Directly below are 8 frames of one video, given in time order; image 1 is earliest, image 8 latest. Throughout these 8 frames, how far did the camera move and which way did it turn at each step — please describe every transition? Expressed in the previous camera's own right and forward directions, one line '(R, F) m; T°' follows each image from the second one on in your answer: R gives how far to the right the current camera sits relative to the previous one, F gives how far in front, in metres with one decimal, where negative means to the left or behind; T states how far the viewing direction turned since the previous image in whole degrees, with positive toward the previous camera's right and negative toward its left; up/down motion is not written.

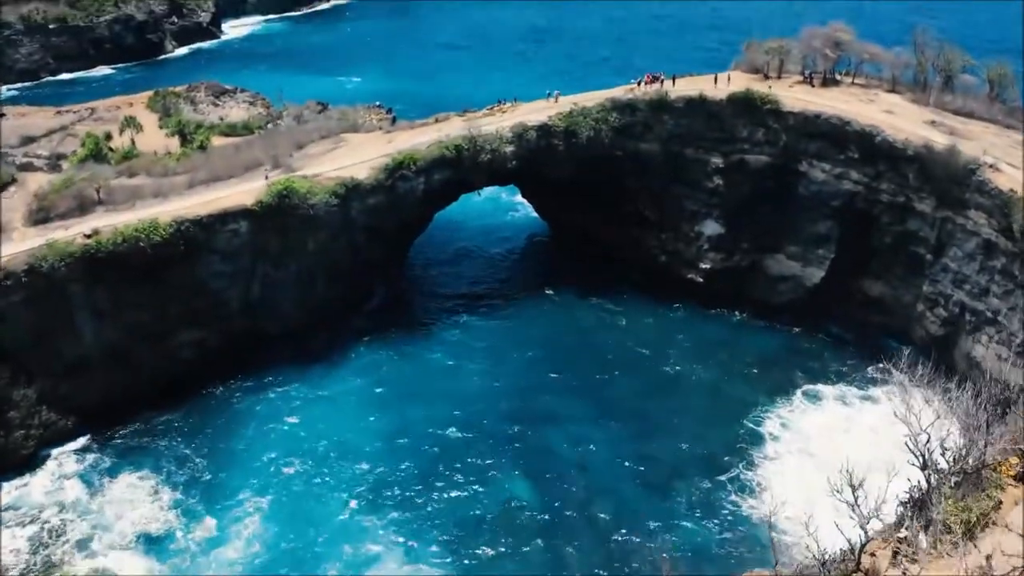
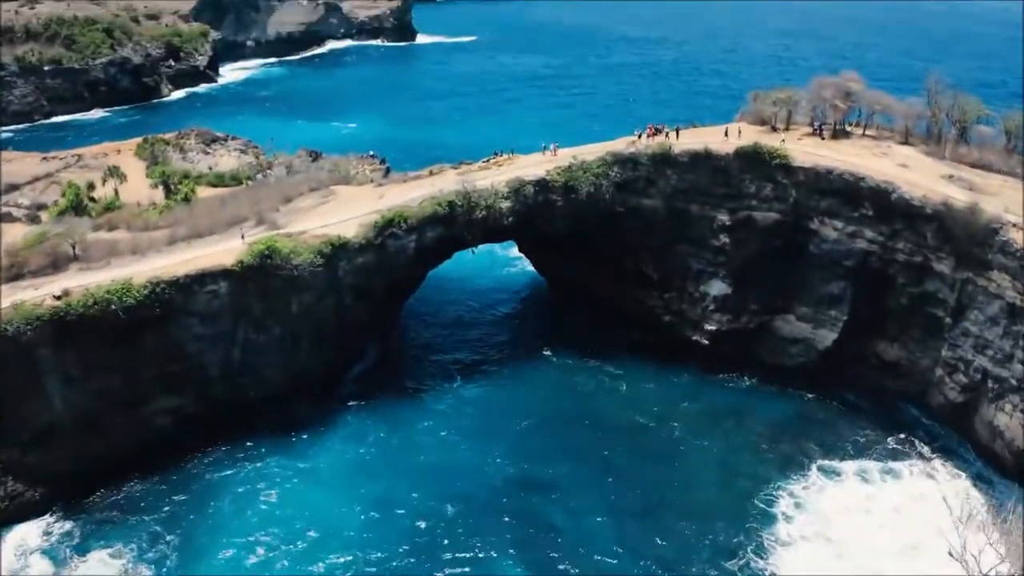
(+0.1, +1.8) m; 0°
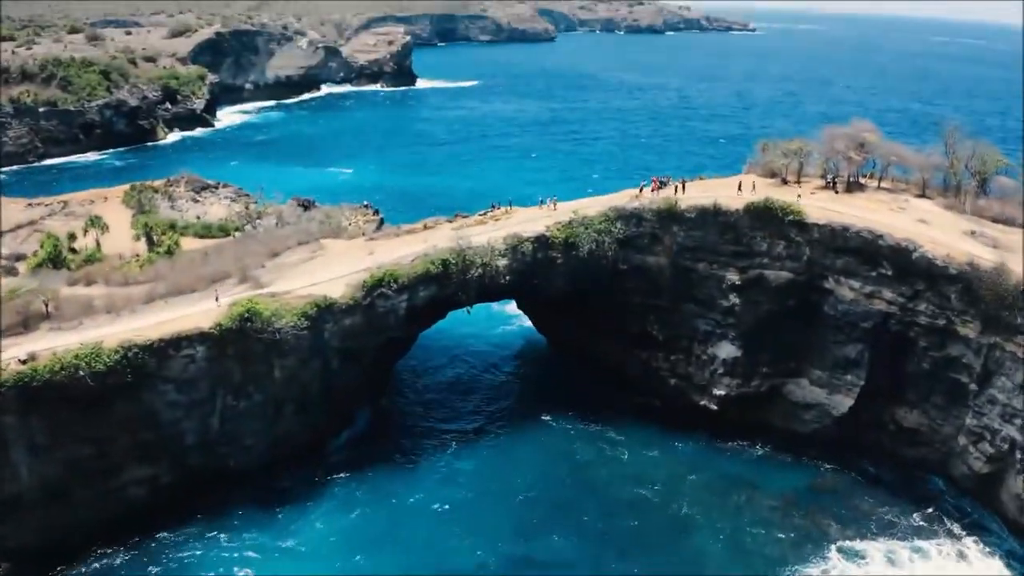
(+0.1, +1.9) m; 0°
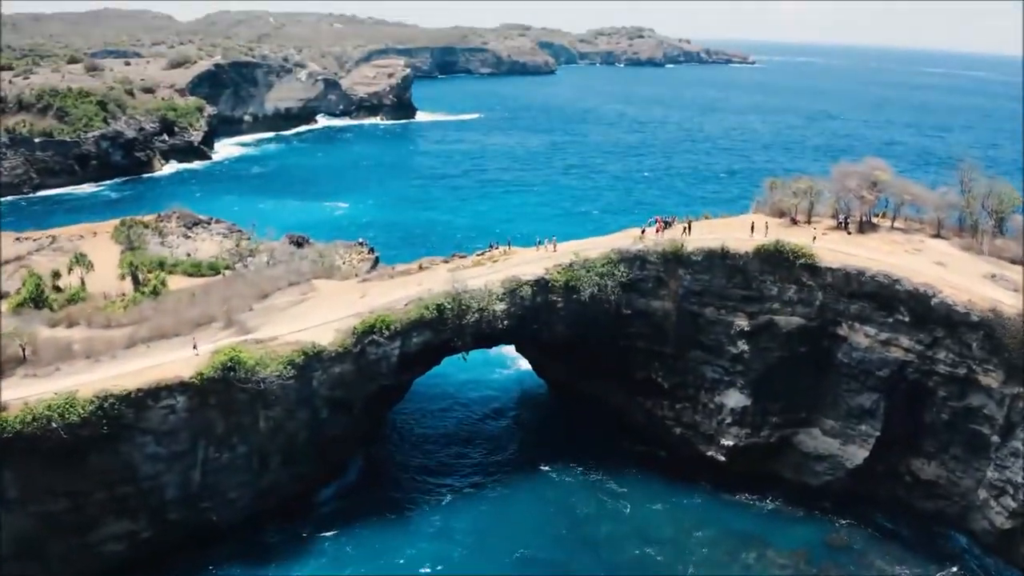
(+0.1, +1.4) m; 0°
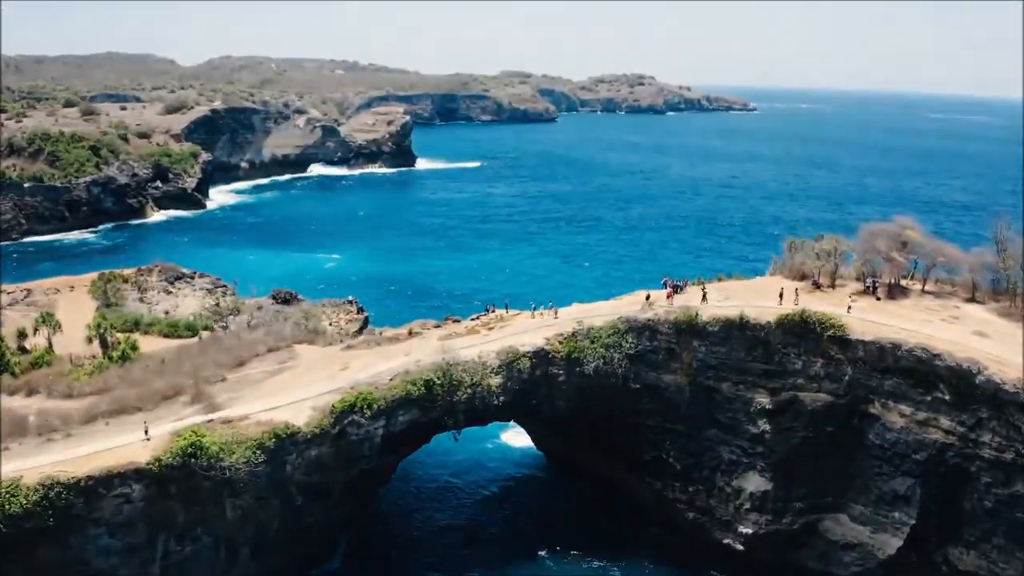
(+0.1, +2.8) m; 0°
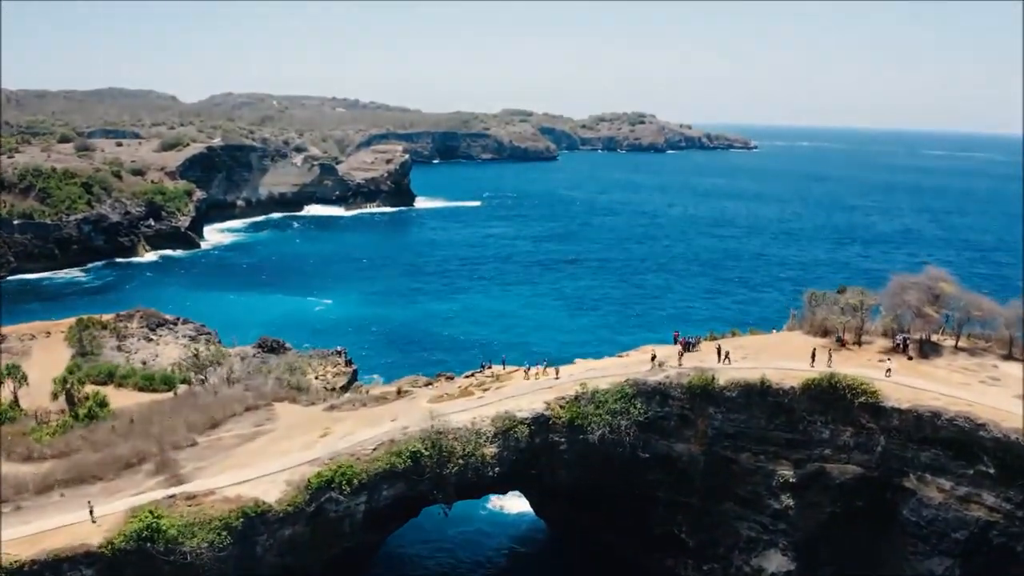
(+0.1, +2.5) m; 0°
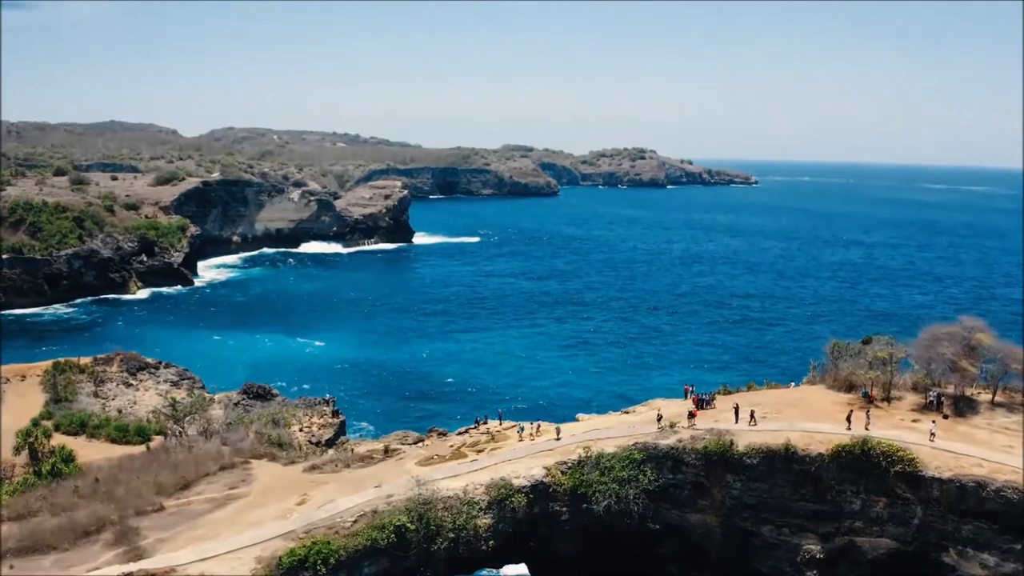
(+0.1, +2.3) m; 0°
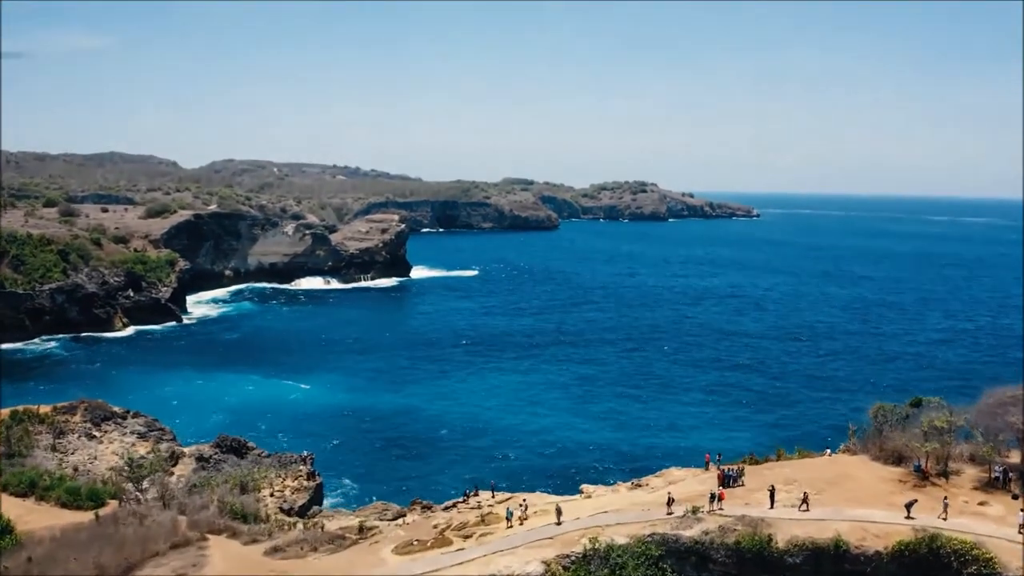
(+0.1, +3.6) m; 0°
